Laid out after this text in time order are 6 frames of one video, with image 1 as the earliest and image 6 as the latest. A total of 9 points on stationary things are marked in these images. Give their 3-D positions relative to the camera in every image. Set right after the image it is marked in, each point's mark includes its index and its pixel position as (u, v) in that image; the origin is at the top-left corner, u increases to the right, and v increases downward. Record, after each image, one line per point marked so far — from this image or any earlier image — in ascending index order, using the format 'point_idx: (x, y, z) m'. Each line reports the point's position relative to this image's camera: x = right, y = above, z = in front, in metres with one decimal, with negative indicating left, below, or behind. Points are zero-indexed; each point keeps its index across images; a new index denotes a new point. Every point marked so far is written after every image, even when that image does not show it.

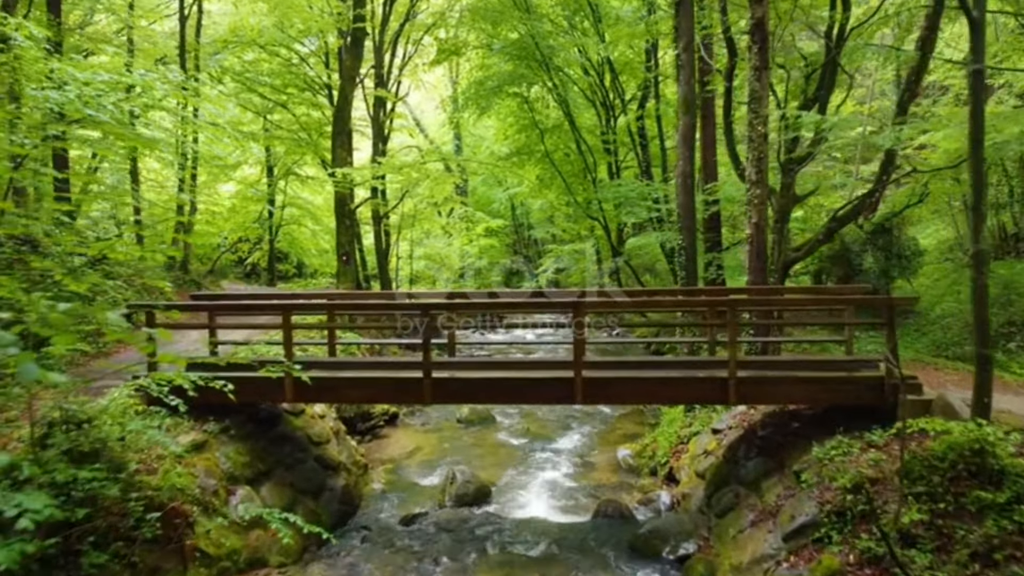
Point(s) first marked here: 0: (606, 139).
0: (+1.9, +3.1, +17.1) m
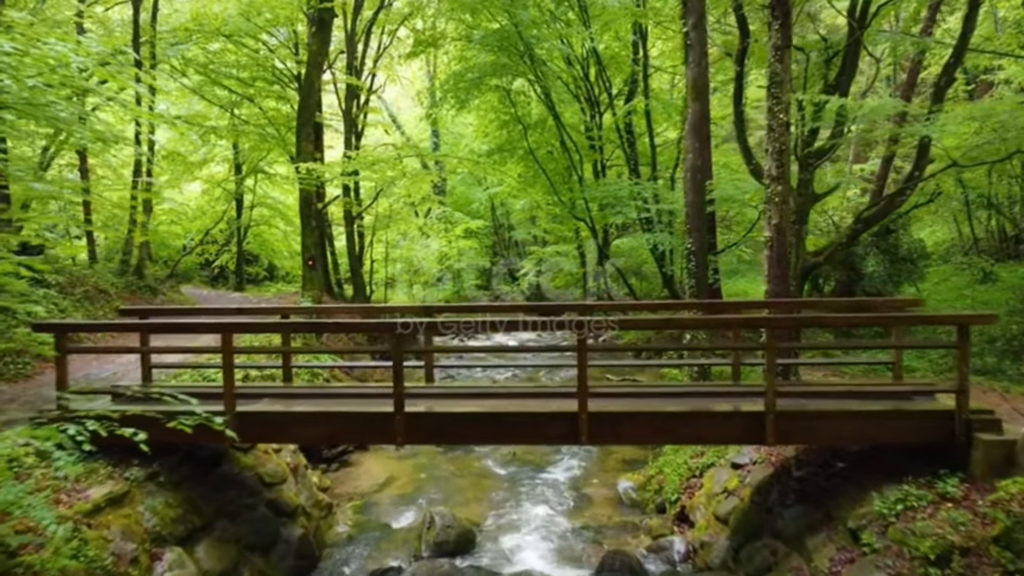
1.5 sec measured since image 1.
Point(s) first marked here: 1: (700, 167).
0: (+1.6, +3.0, +16.2) m
1: (+1.6, +1.0, +7.1) m
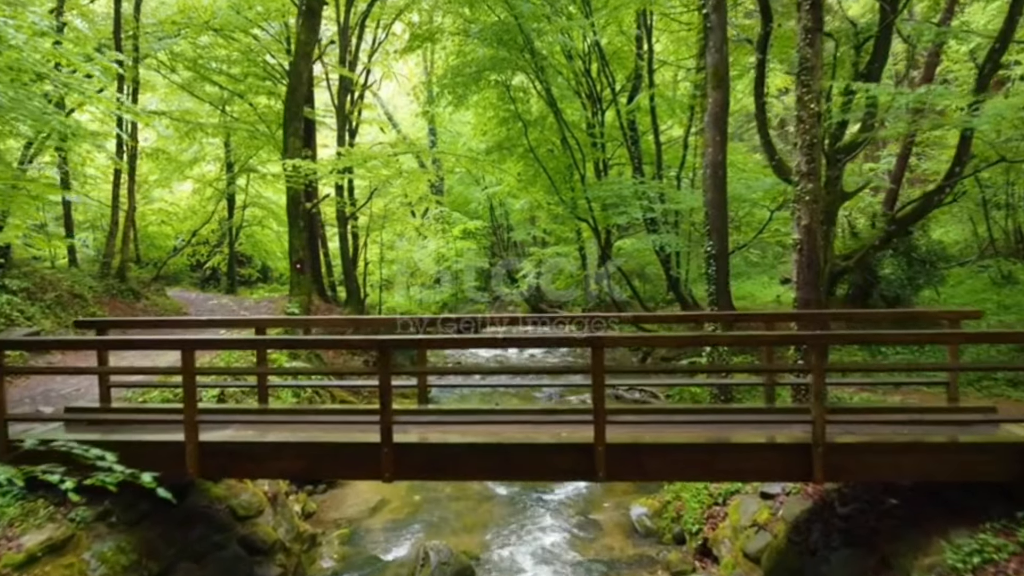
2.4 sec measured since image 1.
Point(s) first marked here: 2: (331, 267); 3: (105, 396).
0: (+1.6, +2.9, +15.6) m
1: (+1.7, +1.0, +6.5) m
2: (-3.8, +0.4, +17.2) m
3: (-2.4, -0.6, +4.9) m
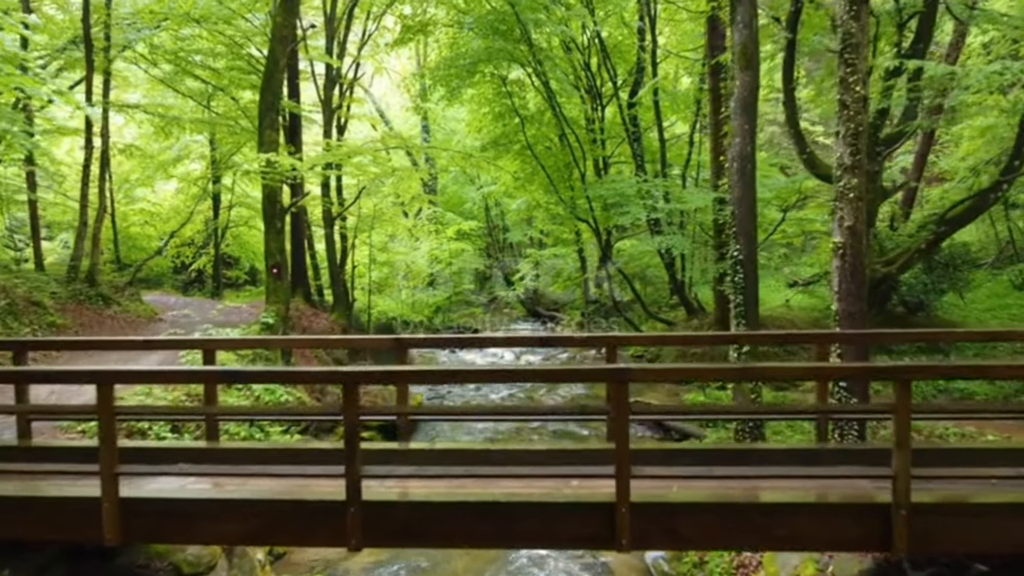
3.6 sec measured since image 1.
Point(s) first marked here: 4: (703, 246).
0: (+1.5, +2.8, +14.8) m
1: (+1.6, +0.9, +5.7) m
2: (-3.9, +0.4, +16.4) m
3: (-2.5, -0.7, +4.1) m
4: (+3.2, +0.7, +13.5) m
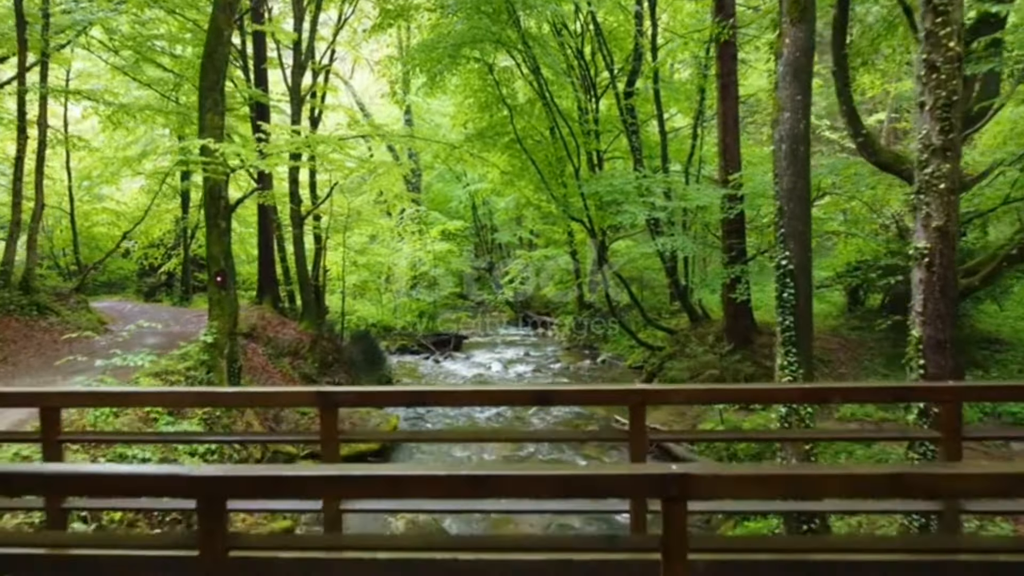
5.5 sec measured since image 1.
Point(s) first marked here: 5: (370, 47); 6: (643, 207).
0: (+1.3, +2.7, +13.5) m
1: (+1.6, +0.8, +4.5) m
2: (-4.1, +0.3, +15.1) m
3: (-2.5, -0.8, +2.8) m
4: (+3.0, +0.6, +12.3) m
5: (-3.0, +4.9, +16.8) m
6: (+2.0, +1.2, +12.0) m
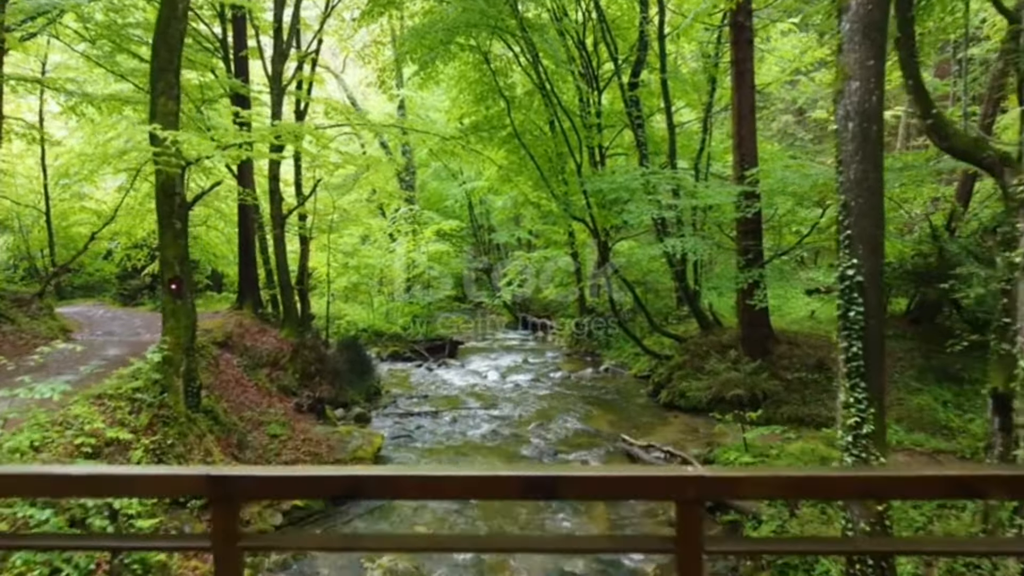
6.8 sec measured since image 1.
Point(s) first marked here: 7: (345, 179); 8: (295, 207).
0: (+1.3, +2.7, +12.6) m
1: (+1.5, +0.8, +3.6) m
2: (-4.2, +0.2, +14.2) m
3: (-2.5, -0.9, +1.9) m
4: (+2.9, +0.5, +11.4) m
5: (-3.0, +4.9, +15.9) m
6: (+1.9, +1.1, +11.1) m
7: (-2.7, +1.7, +12.7) m
8: (-3.4, +1.2, +12.7) m
